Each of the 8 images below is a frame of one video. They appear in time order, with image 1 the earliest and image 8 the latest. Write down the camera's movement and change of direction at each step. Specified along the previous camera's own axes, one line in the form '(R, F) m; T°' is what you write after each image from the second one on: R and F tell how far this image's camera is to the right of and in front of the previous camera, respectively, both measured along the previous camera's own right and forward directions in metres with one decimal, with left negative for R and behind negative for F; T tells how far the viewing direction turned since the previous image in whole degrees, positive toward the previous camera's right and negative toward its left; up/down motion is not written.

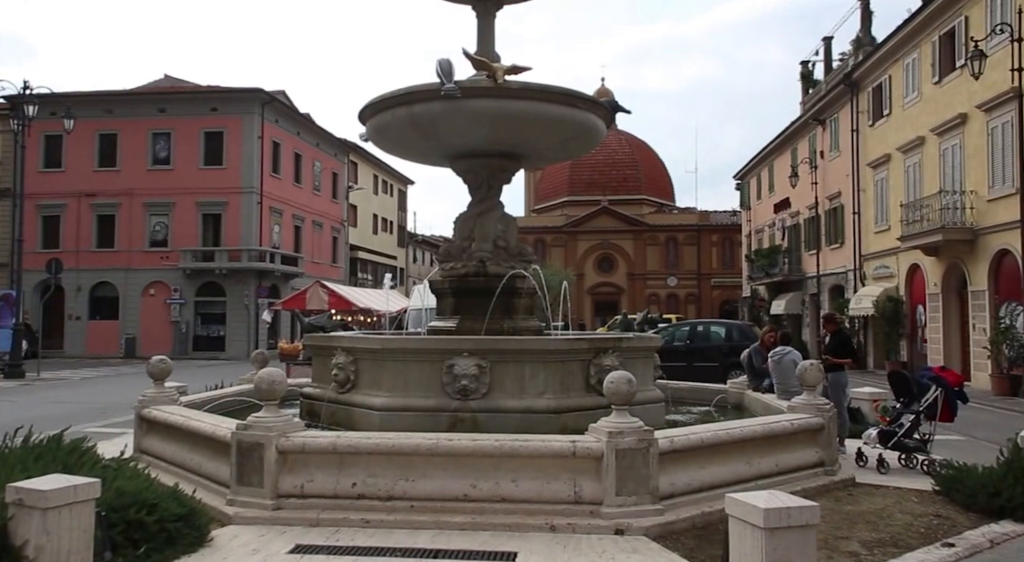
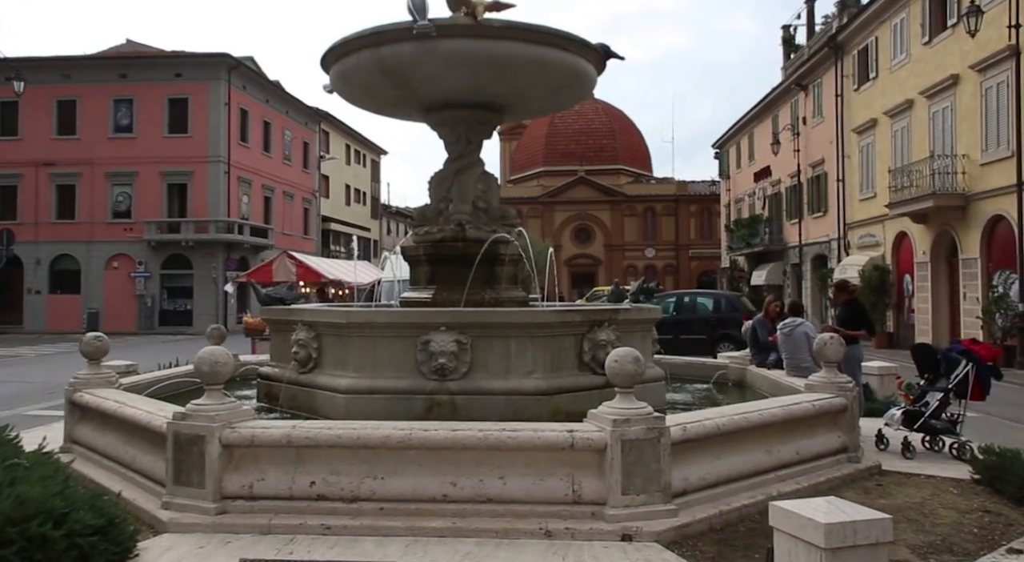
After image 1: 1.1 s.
(-0.1, +1.0) m; +2°
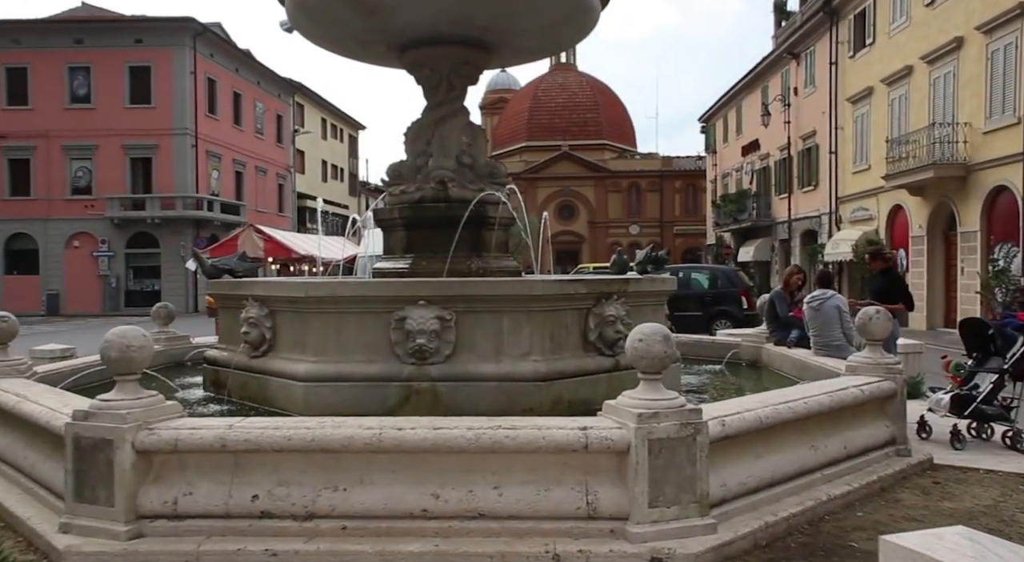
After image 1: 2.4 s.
(-0.1, +1.2) m; +1°
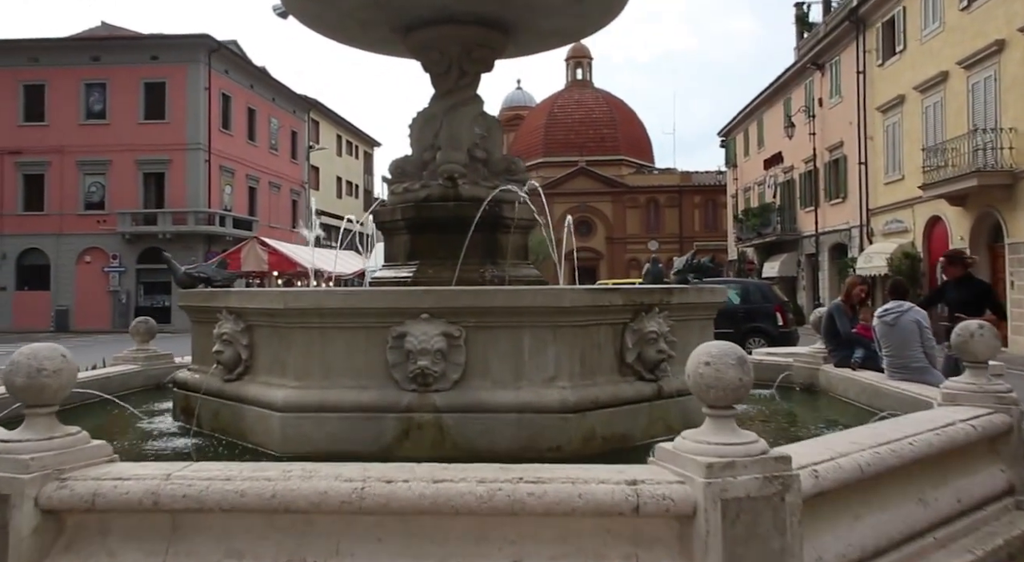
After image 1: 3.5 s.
(0.0, +1.1) m; -1°
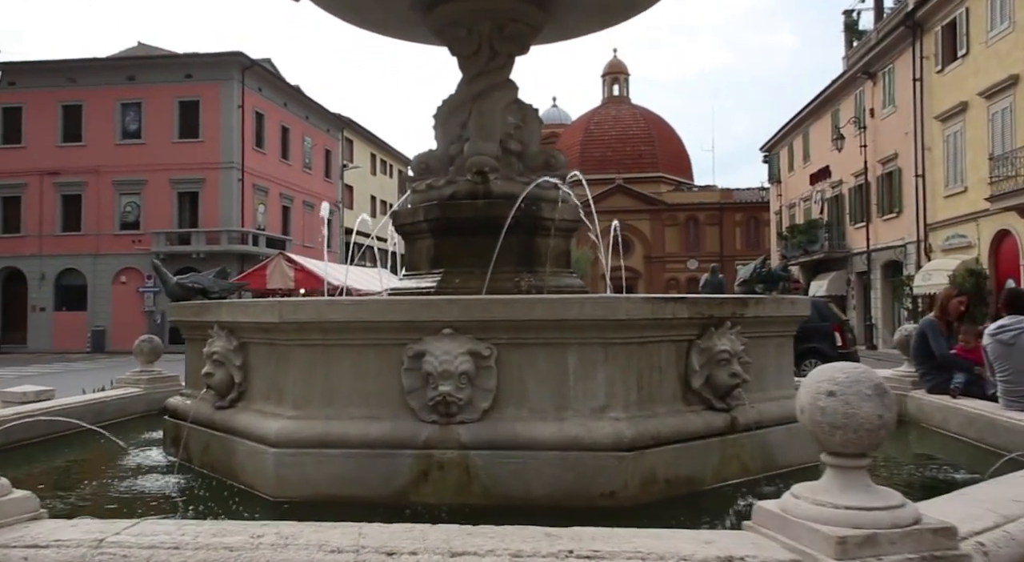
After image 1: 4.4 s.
(0.0, +0.9) m; -3°
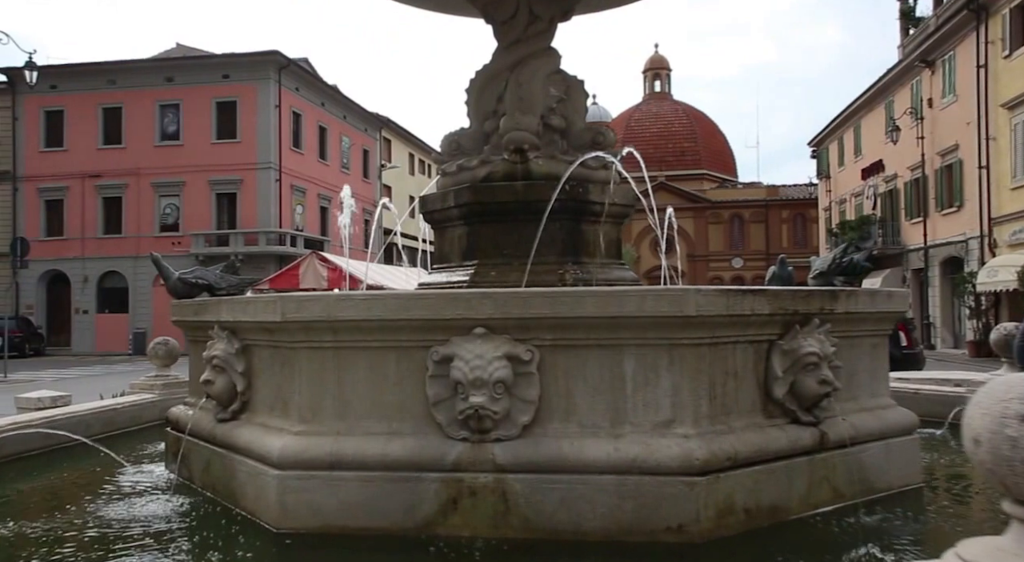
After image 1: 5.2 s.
(0.0, +0.7) m; -3°
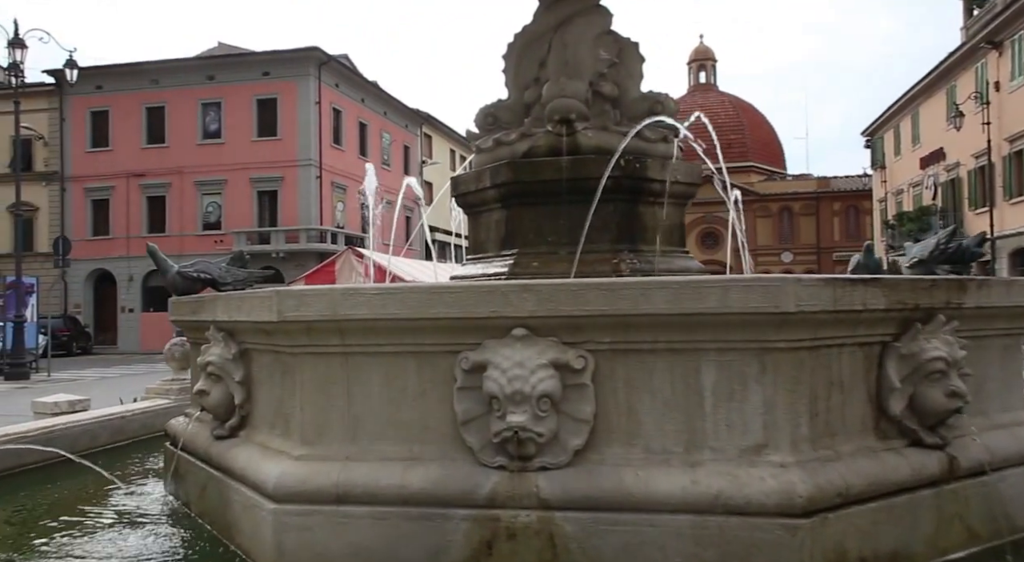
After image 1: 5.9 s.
(0.0, +0.7) m; -3°
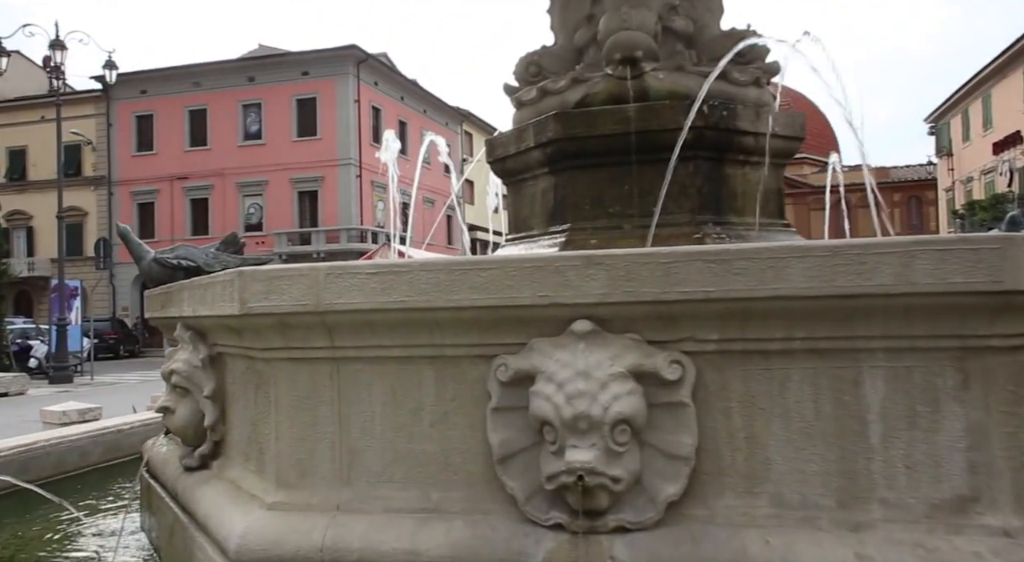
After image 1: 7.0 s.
(0.0, +0.9) m; -3°
